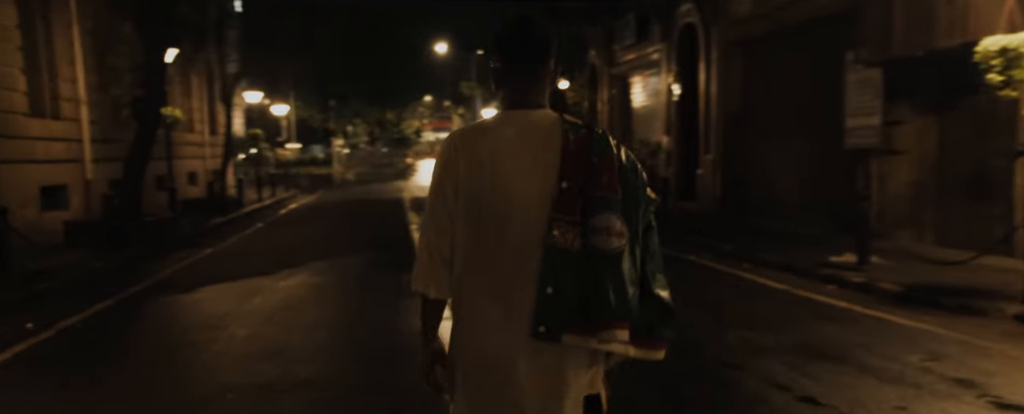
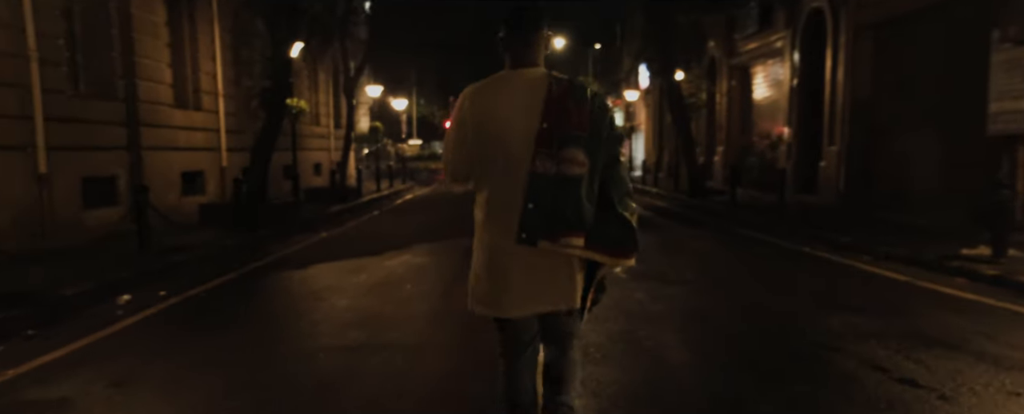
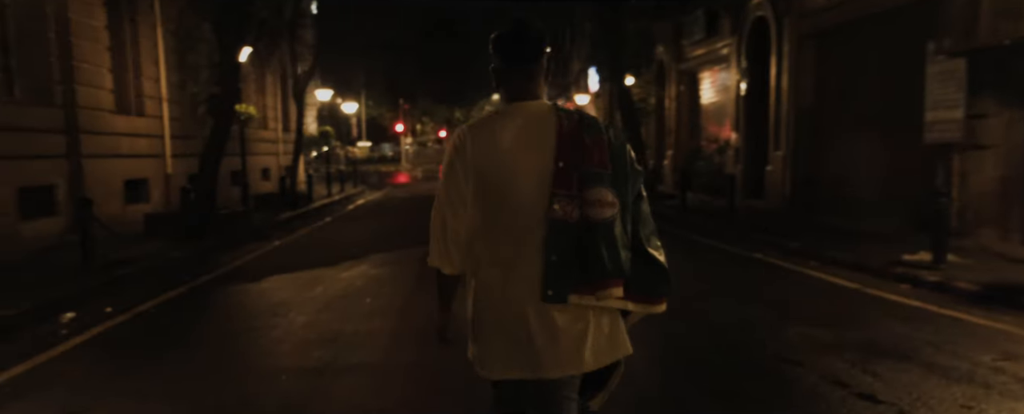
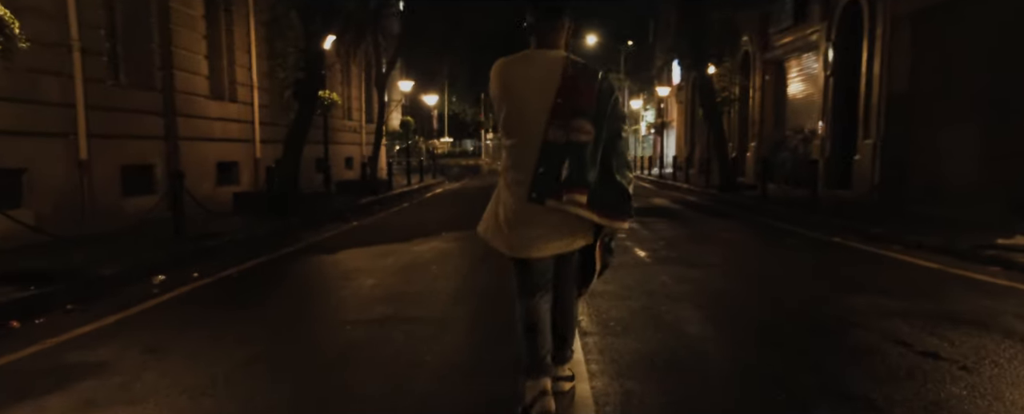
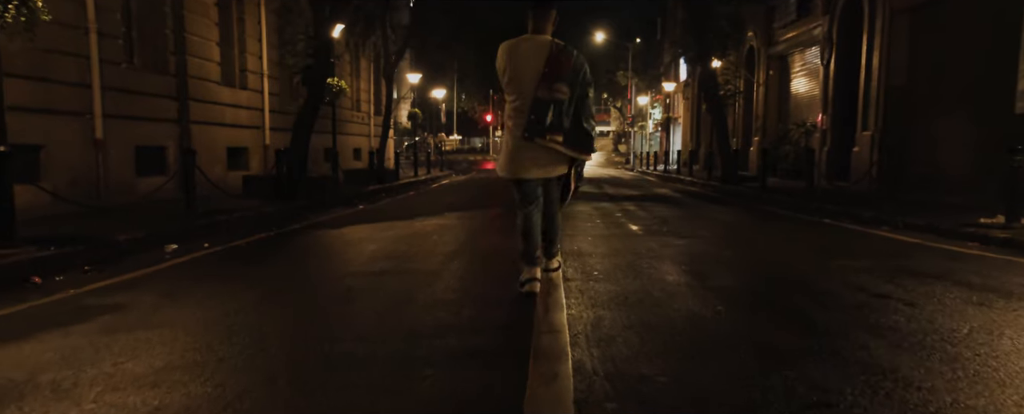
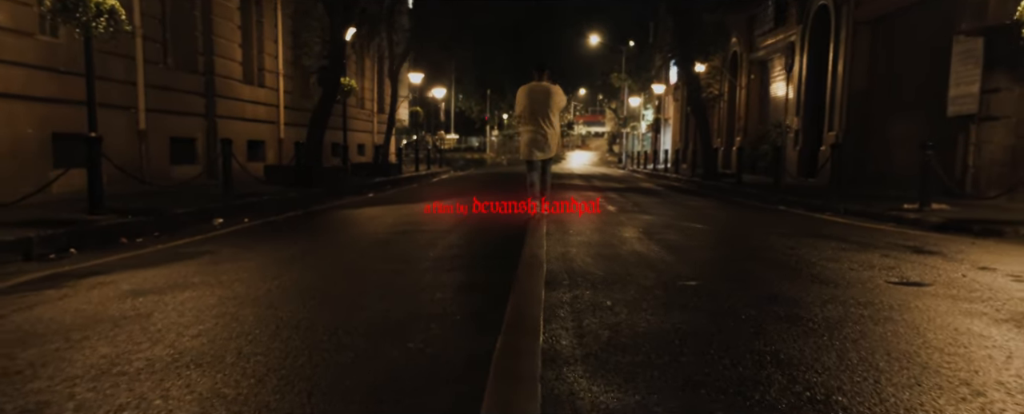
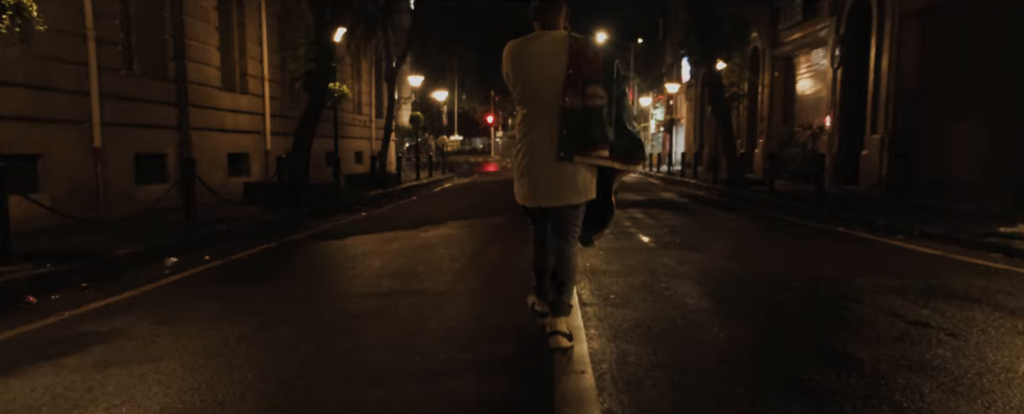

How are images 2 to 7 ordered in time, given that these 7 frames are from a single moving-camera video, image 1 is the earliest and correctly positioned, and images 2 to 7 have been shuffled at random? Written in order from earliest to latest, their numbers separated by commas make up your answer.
3, 2, 4, 7, 5, 6
